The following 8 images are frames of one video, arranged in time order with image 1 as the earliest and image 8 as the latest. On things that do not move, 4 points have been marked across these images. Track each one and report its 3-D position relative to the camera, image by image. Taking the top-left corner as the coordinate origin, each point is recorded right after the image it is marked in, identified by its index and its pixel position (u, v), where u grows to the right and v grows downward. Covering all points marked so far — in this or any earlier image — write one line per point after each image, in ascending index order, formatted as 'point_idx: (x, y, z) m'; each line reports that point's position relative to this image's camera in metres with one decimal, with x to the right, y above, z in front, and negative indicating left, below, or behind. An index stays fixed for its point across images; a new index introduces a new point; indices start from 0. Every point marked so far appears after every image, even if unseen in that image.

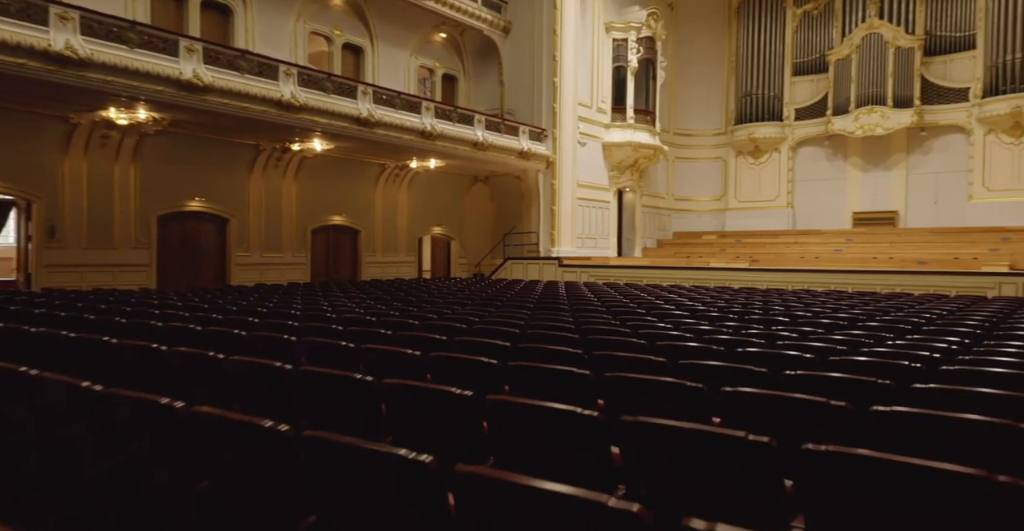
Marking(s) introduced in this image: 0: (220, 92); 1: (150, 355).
0: (-4.6, +2.7, +10.3) m
1: (-2.2, -0.5, +3.9) m
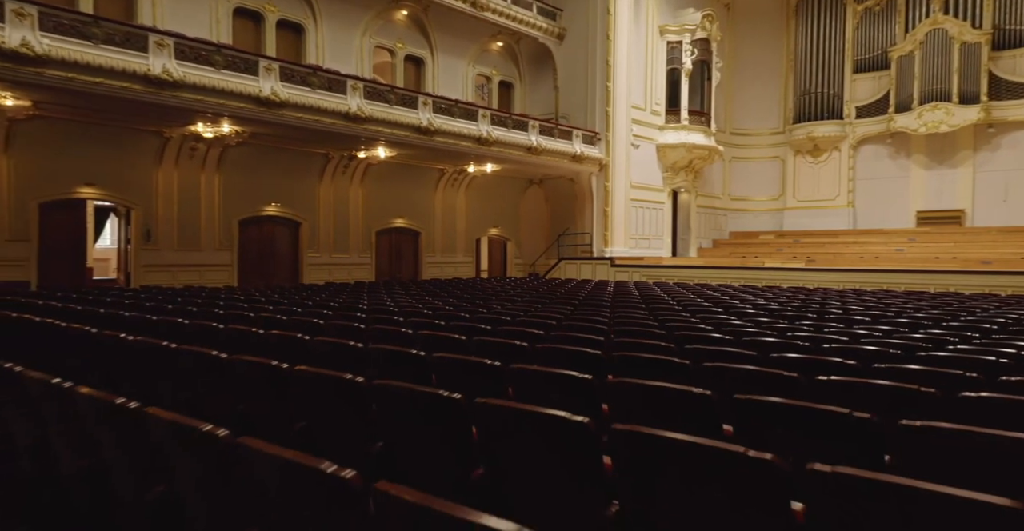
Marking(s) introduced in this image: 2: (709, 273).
0: (-3.7, +2.7, +11.2) m
1: (-1.9, -0.5, +4.6) m
2: (+4.8, -0.2, +15.6) m
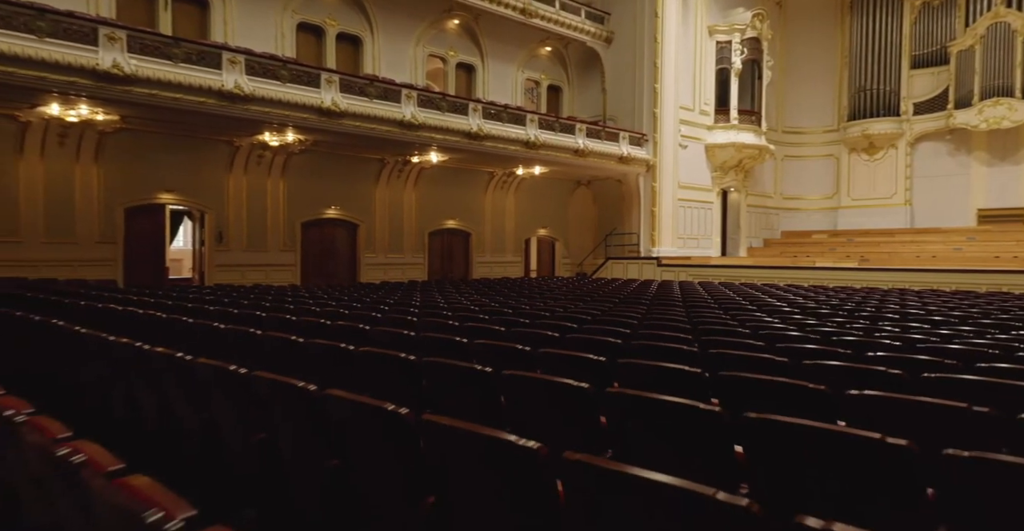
0: (-2.9, +2.7, +11.9) m
1: (-1.6, -0.5, +5.2) m
2: (+5.9, -0.2, +15.6) m
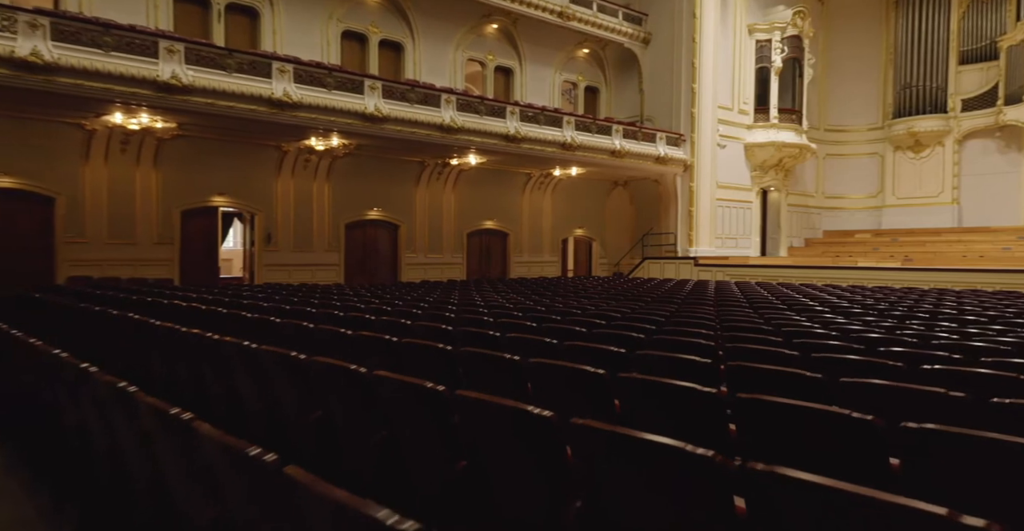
0: (-2.2, +2.7, +12.3) m
1: (-1.4, -0.5, +5.6) m
2: (+6.8, -0.2, +15.5) m
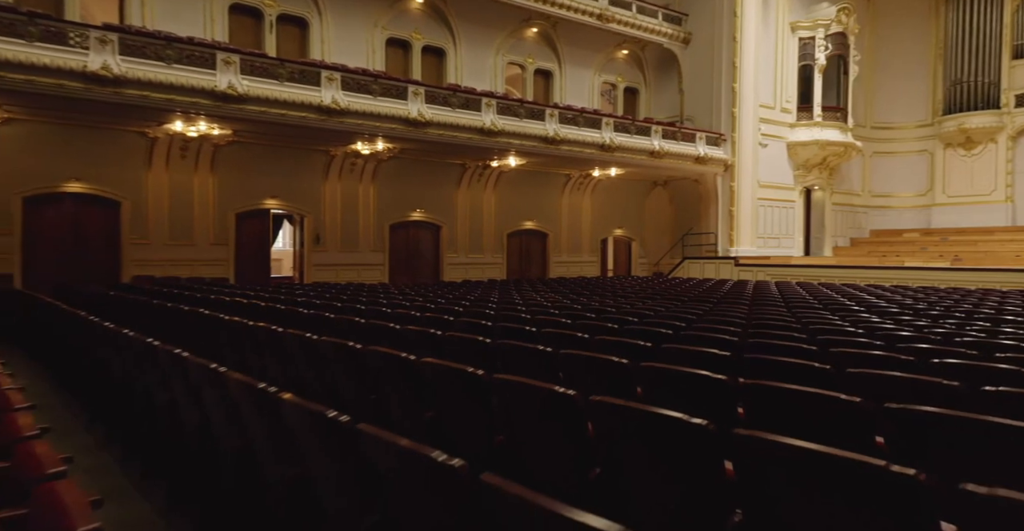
0: (-1.4, +2.7, +12.7) m
1: (-1.0, -0.5, +5.9) m
2: (+7.7, -0.2, +15.3) m
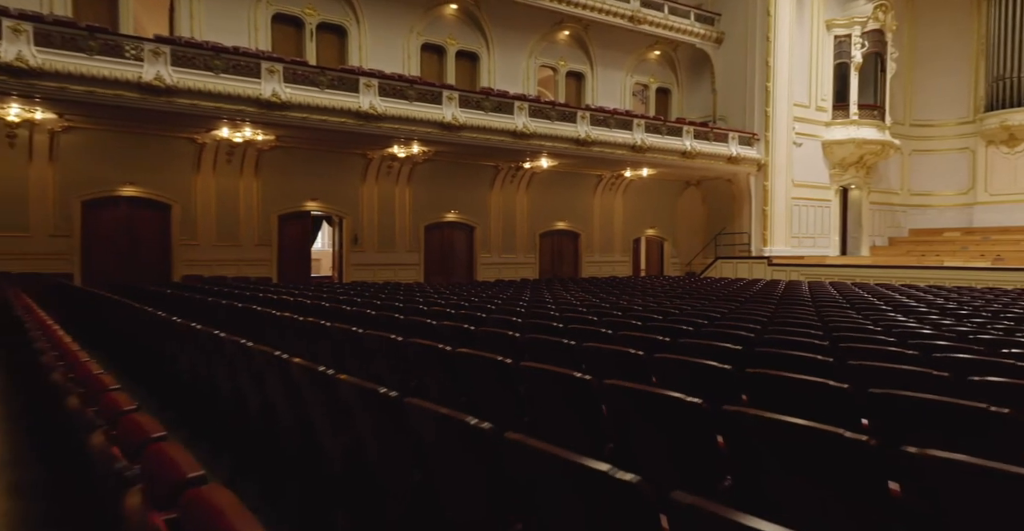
0: (-0.8, +2.7, +13.0) m
1: (-0.7, -0.5, +6.2) m
2: (+8.5, -0.2, +15.1) m
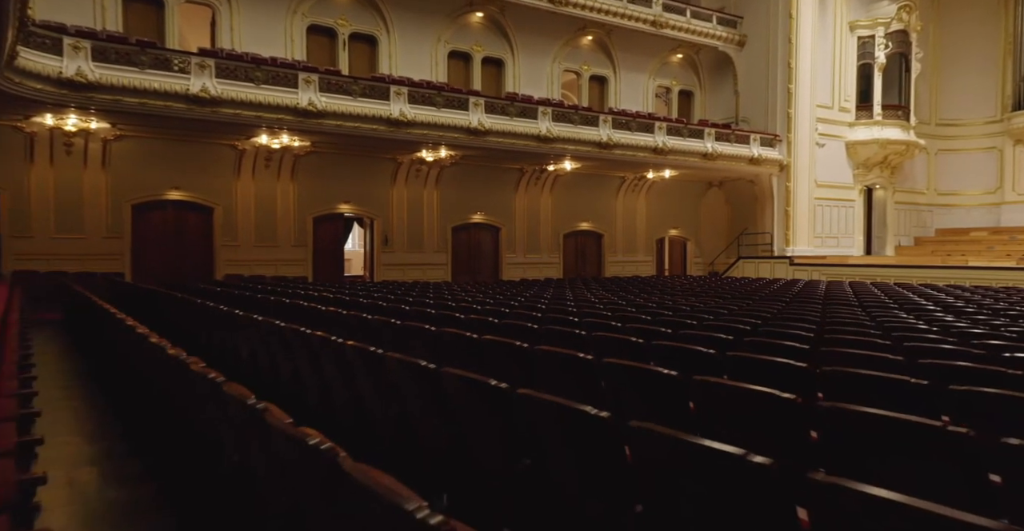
0: (-0.3, +2.7, +13.5) m
1: (-0.5, -0.5, +6.7) m
2: (+9.1, -0.2, +15.3) m
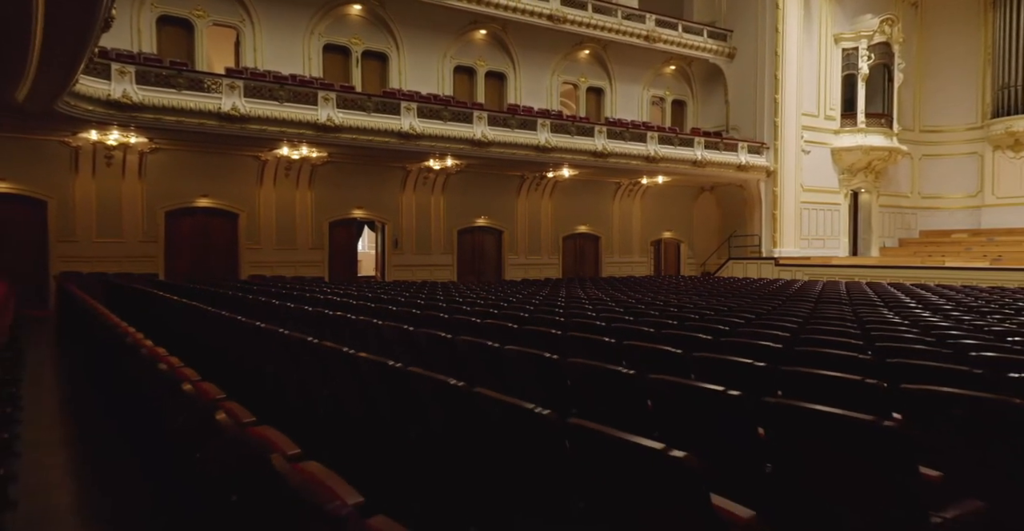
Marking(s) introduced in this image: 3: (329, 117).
0: (-0.3, +2.7, +14.6) m
1: (-0.5, -0.5, +7.7) m
2: (+9.1, -0.2, +16.3) m
3: (-3.5, +2.8, +12.5) m
